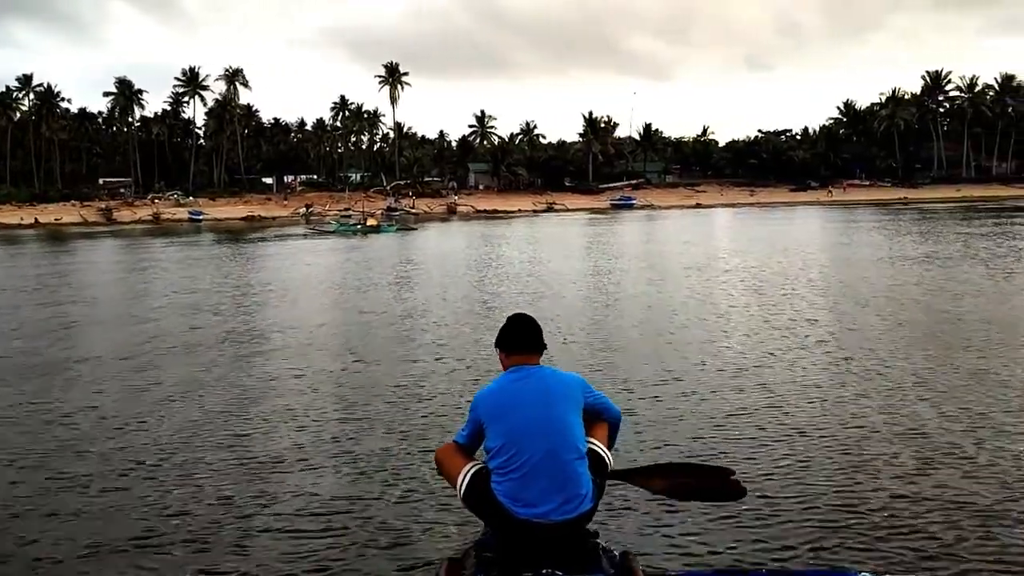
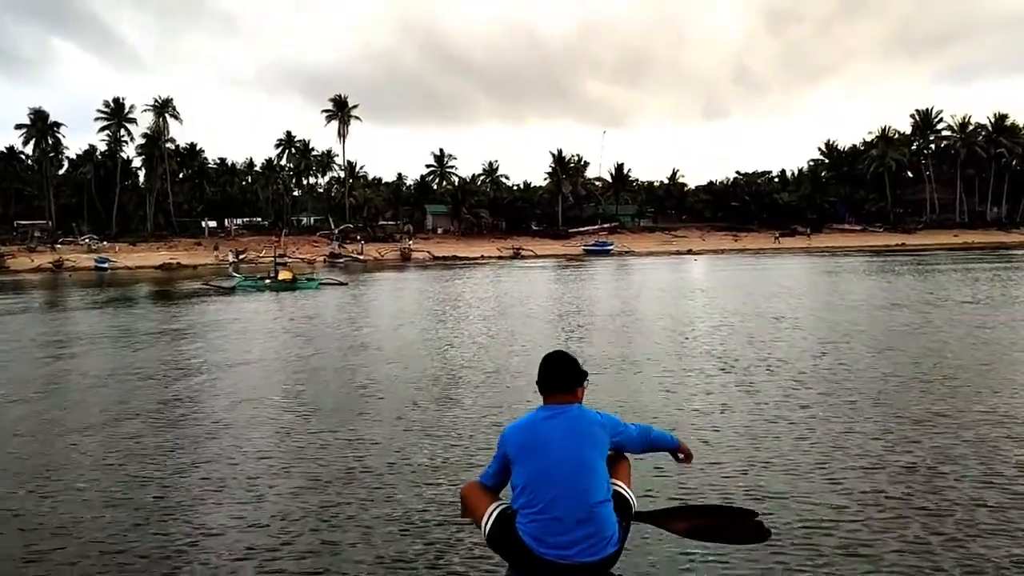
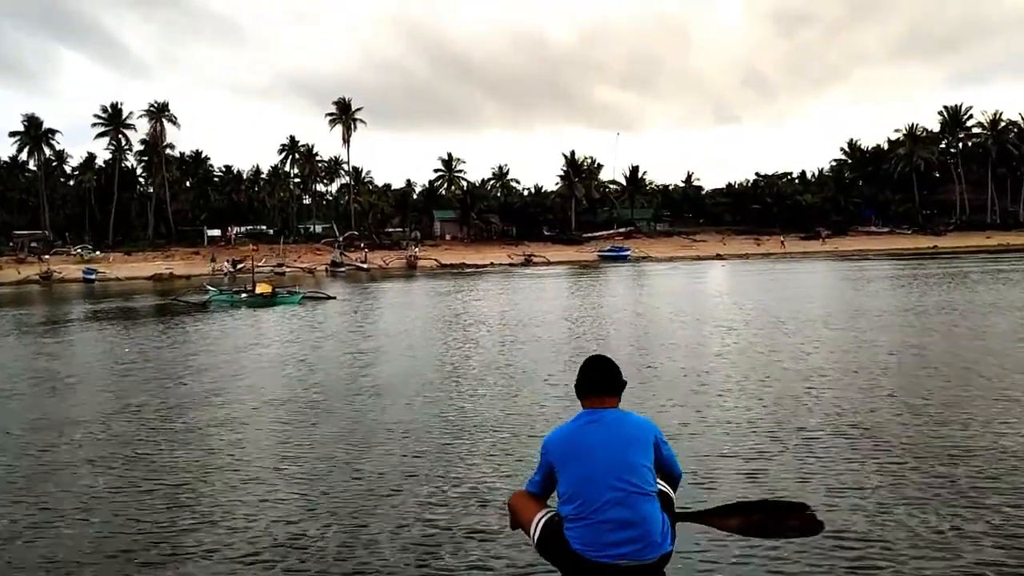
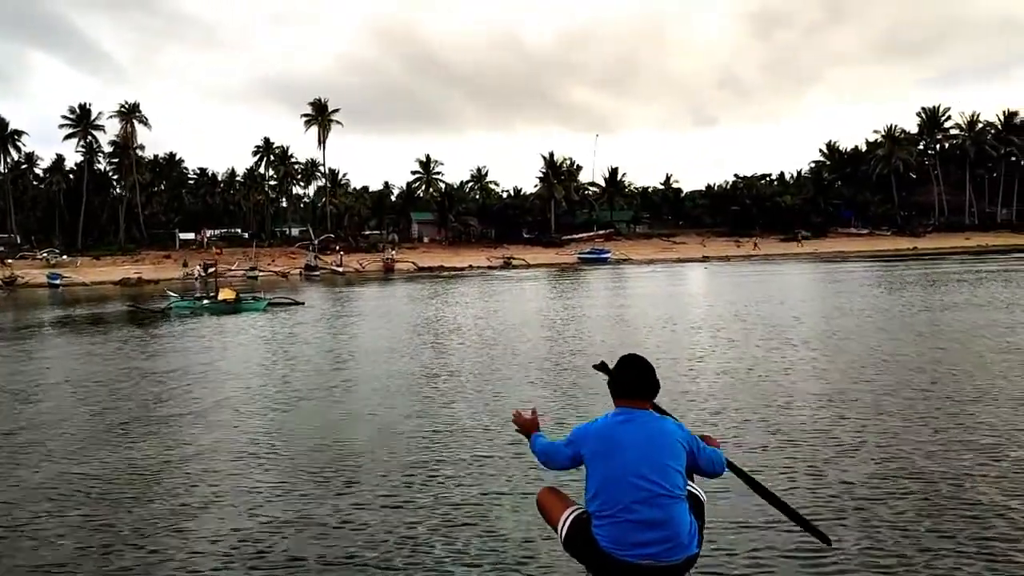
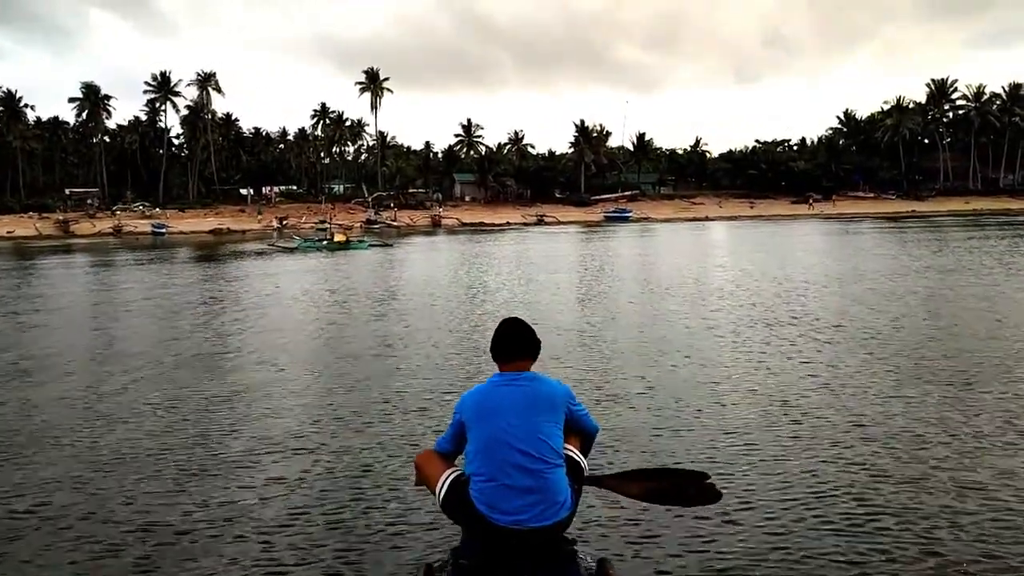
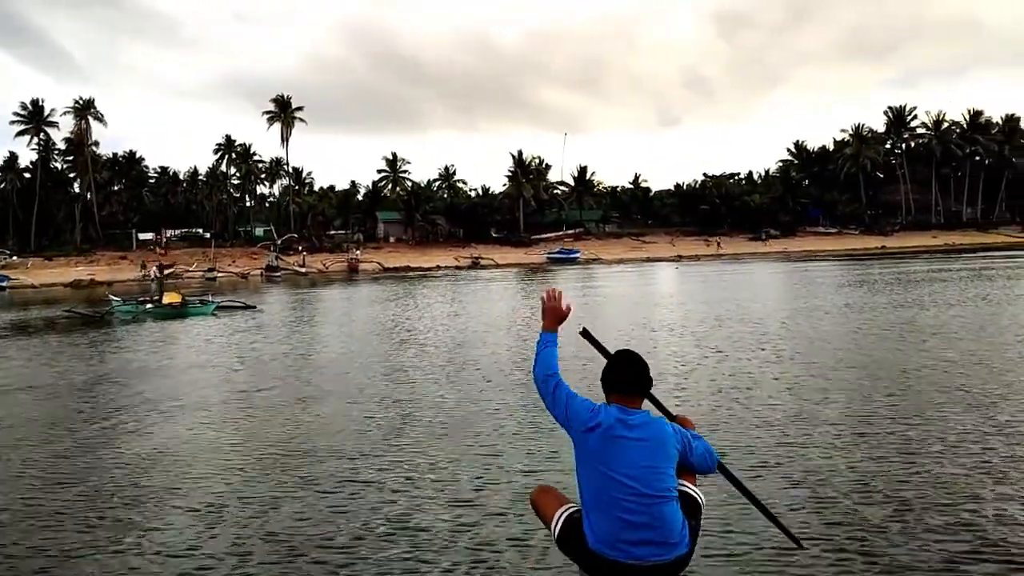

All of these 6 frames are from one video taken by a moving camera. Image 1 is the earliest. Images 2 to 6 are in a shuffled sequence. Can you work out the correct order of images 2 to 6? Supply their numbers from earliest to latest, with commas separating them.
5, 2, 3, 4, 6
